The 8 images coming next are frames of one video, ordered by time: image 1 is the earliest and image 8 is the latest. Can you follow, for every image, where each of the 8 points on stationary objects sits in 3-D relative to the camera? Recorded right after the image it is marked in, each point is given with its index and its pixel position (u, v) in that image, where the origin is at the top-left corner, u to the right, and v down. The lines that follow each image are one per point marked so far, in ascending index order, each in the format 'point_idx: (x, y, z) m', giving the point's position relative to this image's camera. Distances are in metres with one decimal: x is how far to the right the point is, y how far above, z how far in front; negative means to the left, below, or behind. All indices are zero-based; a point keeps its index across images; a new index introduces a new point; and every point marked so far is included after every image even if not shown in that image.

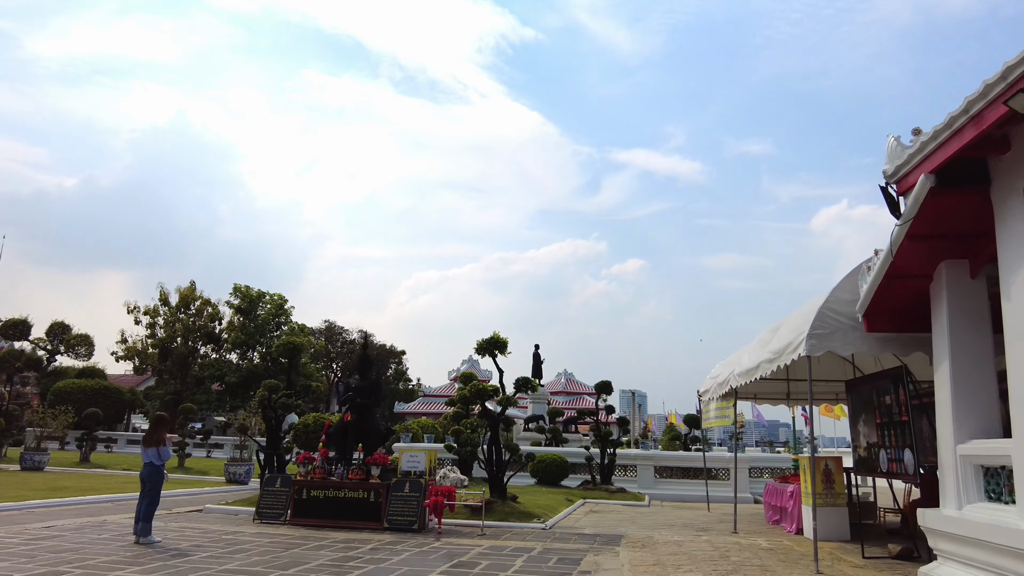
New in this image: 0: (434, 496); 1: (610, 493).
0: (-1.2, -3.2, +10.6) m
1: (+2.5, -5.2, +17.6) m
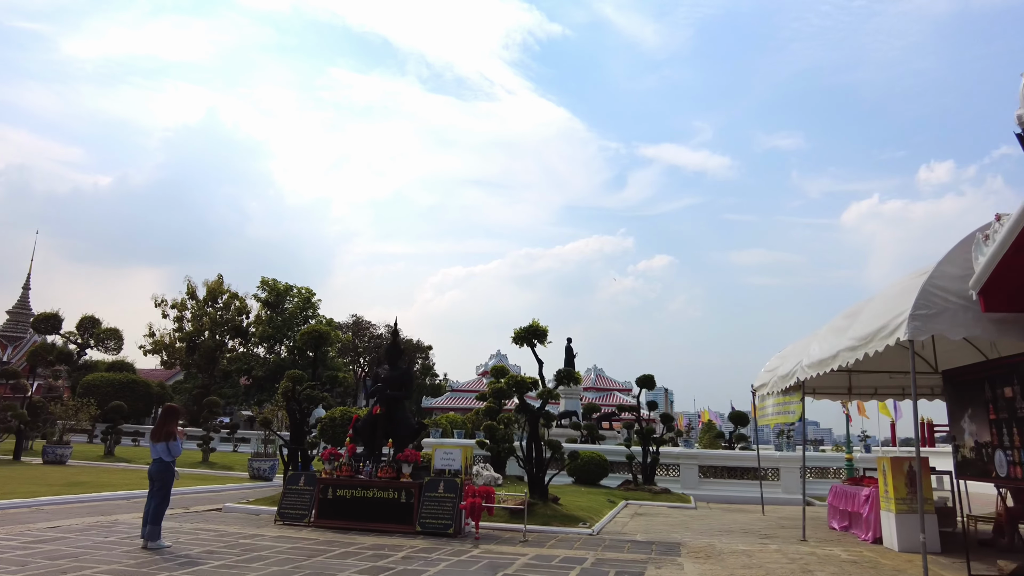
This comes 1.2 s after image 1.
0: (-0.6, -2.9, +9.7) m
1: (+3.4, -4.9, +16.5) m
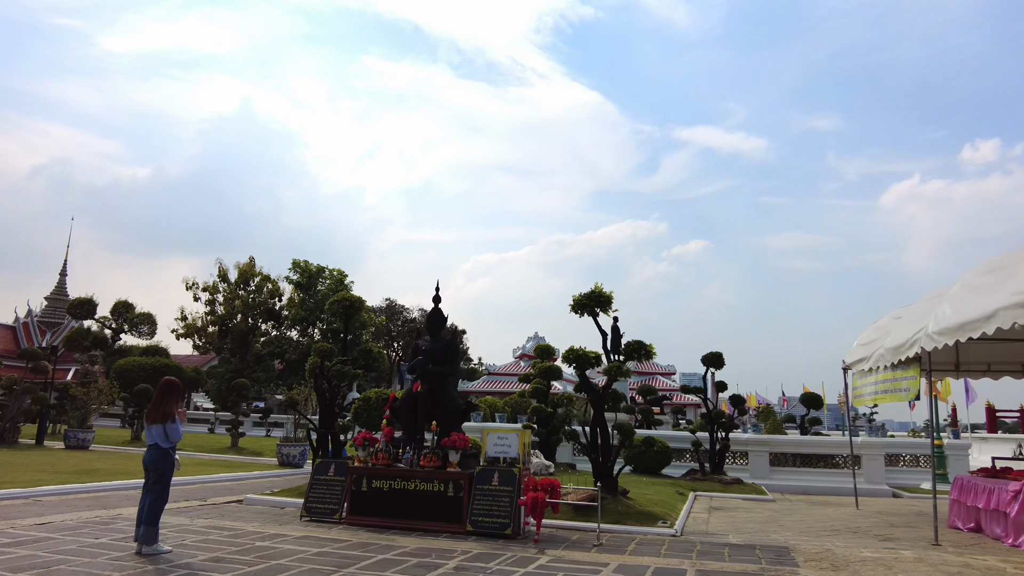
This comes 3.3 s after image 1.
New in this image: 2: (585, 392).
0: (+0.2, -2.3, +8.0) m
1: (+4.5, -4.1, +14.7) m
2: (+1.1, -1.6, +10.4) m
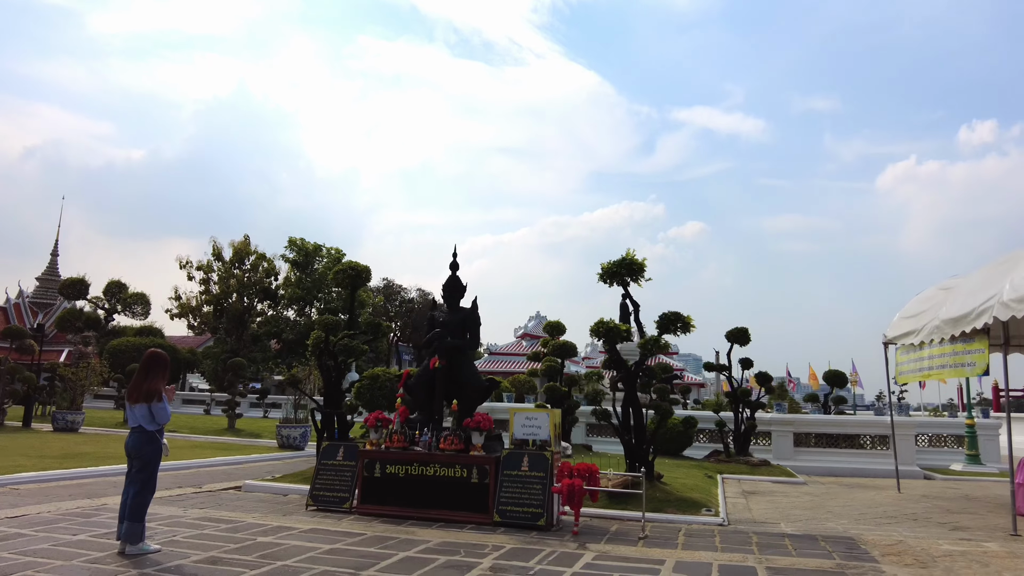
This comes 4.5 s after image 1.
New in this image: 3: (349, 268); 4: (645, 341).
0: (+0.6, -1.9, +7.2) m
1: (+4.8, -3.6, +13.9) m
2: (+1.4, -1.1, +9.5) m
3: (-2.3, +0.3, +10.2) m
4: (+1.7, -0.7, +9.0) m
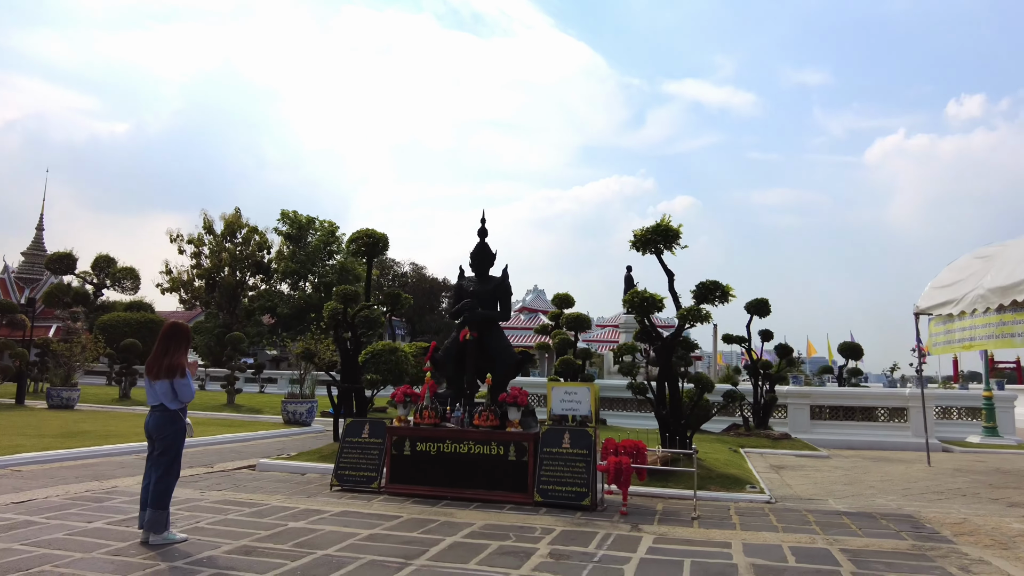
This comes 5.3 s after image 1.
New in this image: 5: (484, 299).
0: (+1.0, -1.6, +6.7) m
1: (+5.1, -3.0, +13.6) m
2: (+1.8, -0.7, +9.1) m
3: (-2.0, +0.7, +9.7) m
4: (+2.1, -0.3, +8.6) m
5: (-0.3, -0.1, +7.9) m
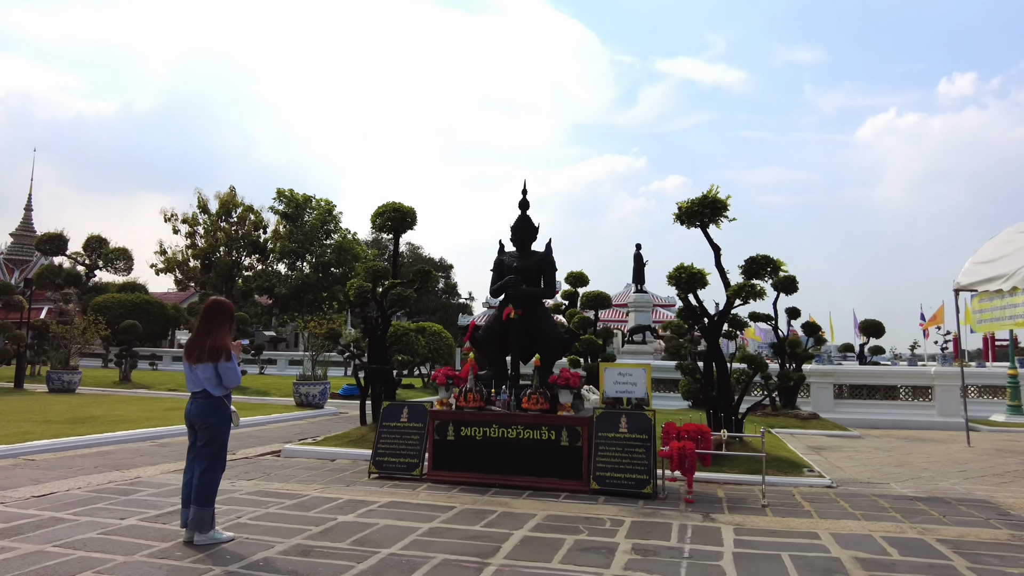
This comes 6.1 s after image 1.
0: (+1.5, -1.4, +6.3) m
1: (+5.5, -2.5, +13.2) m
2: (+2.3, -0.4, +8.6) m
3: (-1.5, +1.0, +9.1) m
4: (+2.6, 0.0, +8.1) m
5: (+0.2, +0.1, +7.5) m
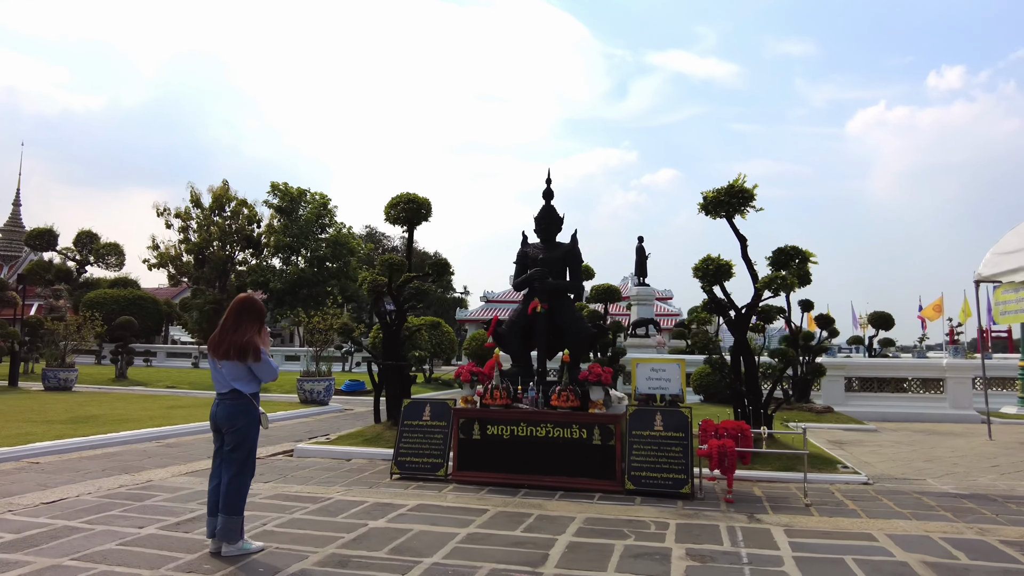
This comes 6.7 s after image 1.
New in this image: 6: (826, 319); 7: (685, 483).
0: (+1.7, -1.3, +6.0) m
1: (+5.7, -2.4, +13.0) m
2: (+2.5, -0.3, +8.4) m
3: (-1.3, +1.1, +8.8) m
4: (+2.8, +0.1, +7.9) m
5: (+0.4, +0.2, +7.2) m
6: (+6.3, -0.6, +14.2) m
7: (+1.5, -1.7, +6.0) m
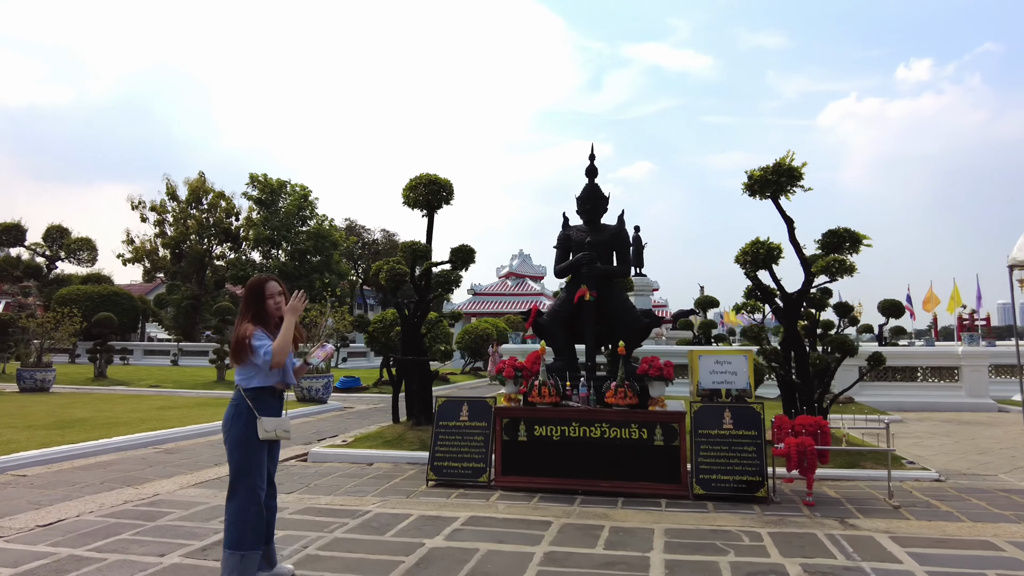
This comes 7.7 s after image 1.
0: (+2.2, -1.2, +5.5) m
1: (+5.9, -2.1, +12.6) m
2: (+2.9, -0.1, +7.8) m
3: (-1.0, +1.2, +8.1) m
4: (+3.2, +0.3, +7.3) m
5: (+0.8, +0.3, +6.5) m
6: (+6.5, -0.4, +13.8) m
7: (+1.9, -1.5, +5.4) m
